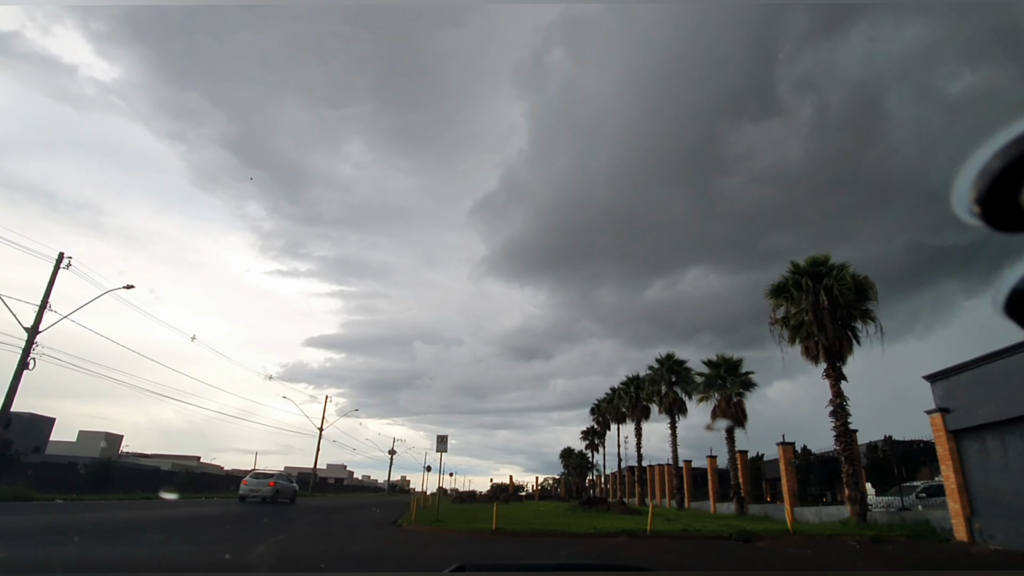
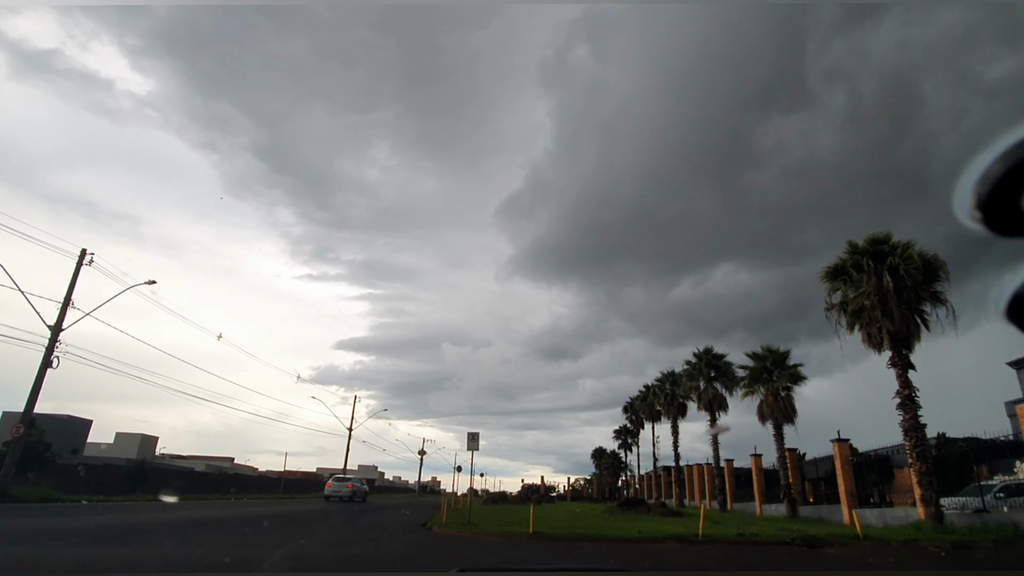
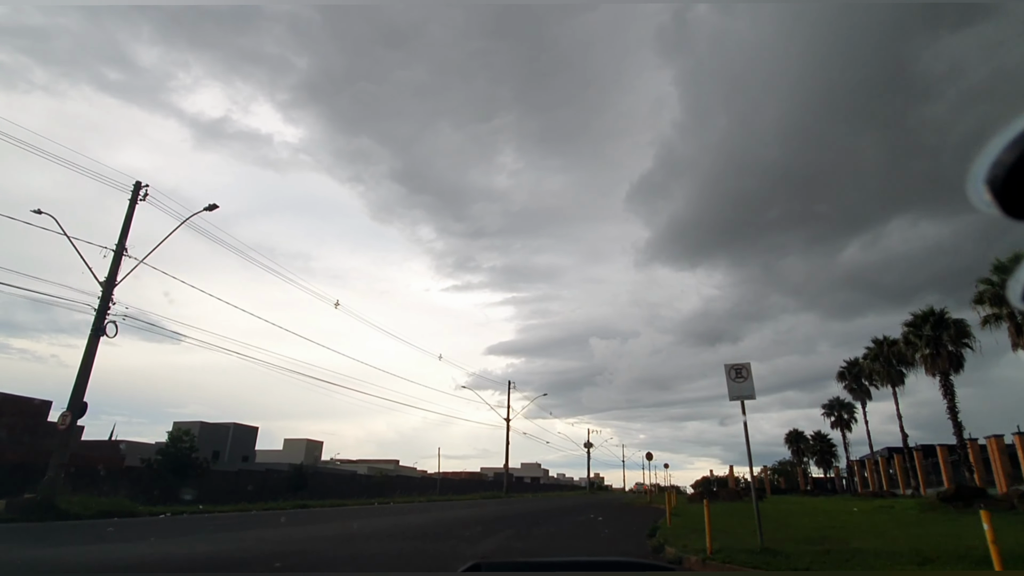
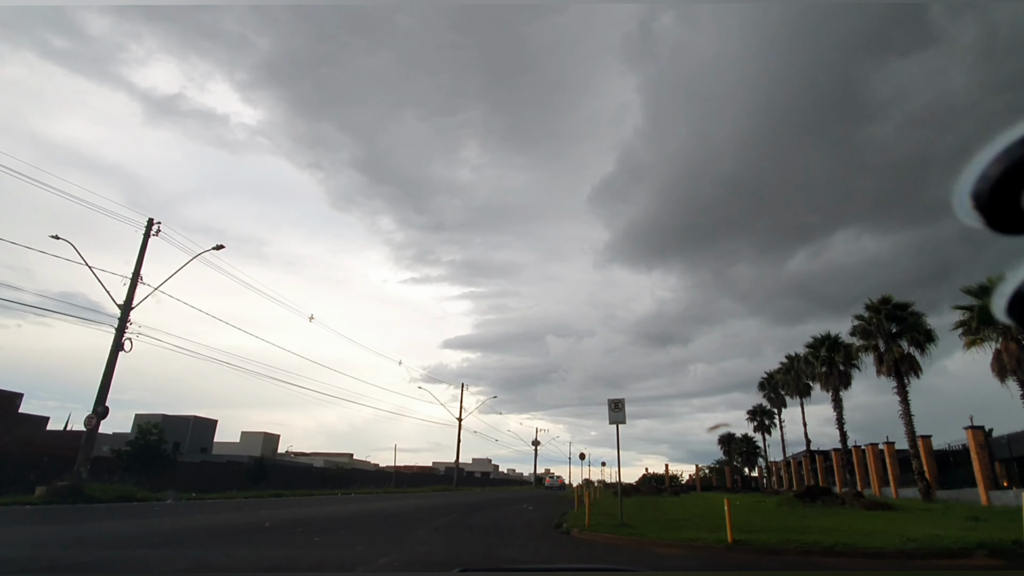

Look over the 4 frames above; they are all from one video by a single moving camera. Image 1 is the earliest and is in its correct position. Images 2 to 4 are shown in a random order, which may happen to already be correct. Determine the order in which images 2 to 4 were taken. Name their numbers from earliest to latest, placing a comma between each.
2, 4, 3
